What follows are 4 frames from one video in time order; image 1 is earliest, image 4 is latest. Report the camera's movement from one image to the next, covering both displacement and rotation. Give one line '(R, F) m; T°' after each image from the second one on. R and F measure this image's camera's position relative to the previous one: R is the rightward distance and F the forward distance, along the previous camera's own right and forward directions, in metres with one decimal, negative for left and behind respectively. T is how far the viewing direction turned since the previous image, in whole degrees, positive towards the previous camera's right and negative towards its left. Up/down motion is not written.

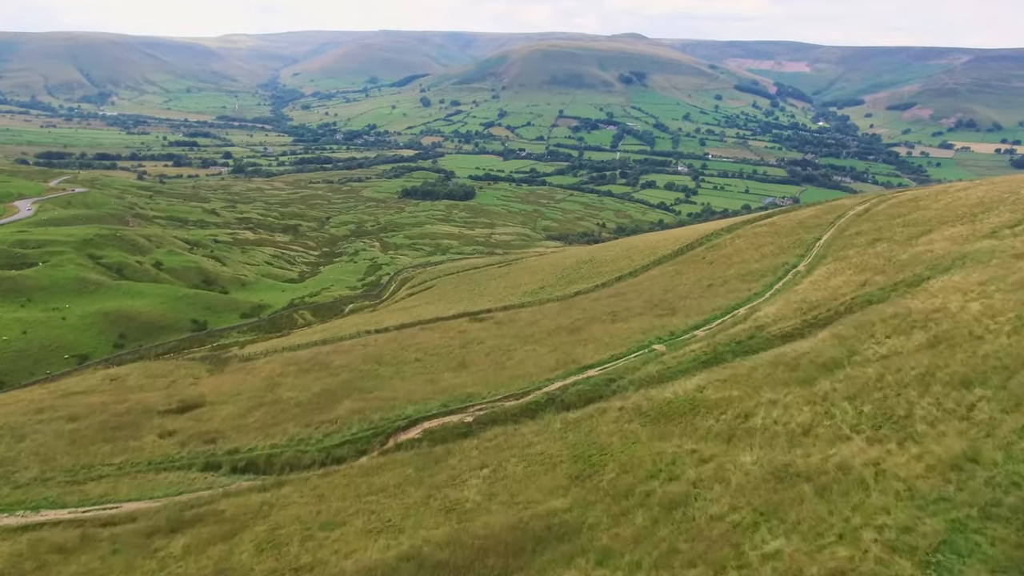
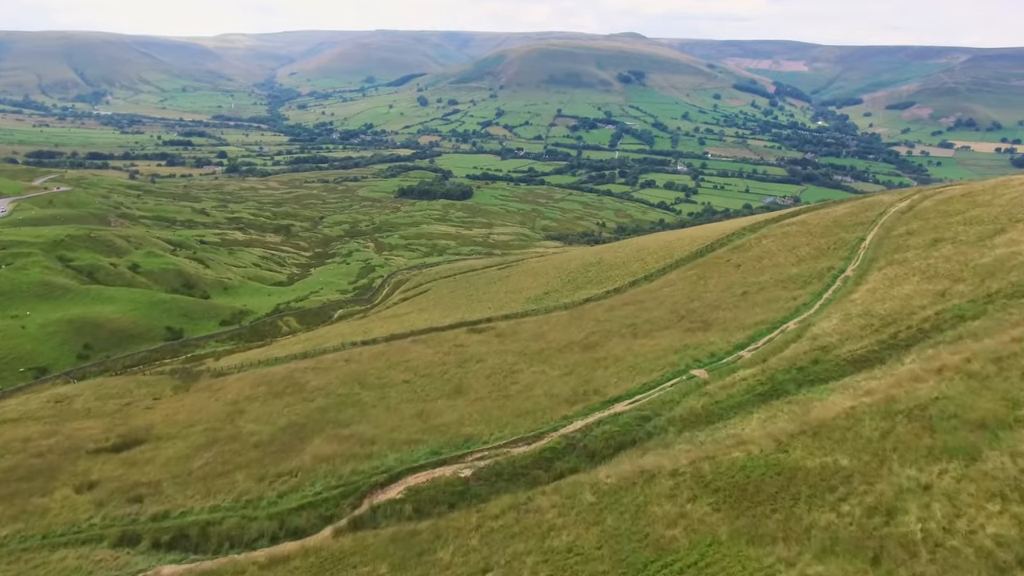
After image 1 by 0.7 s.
(-0.5, +8.3) m; 0°
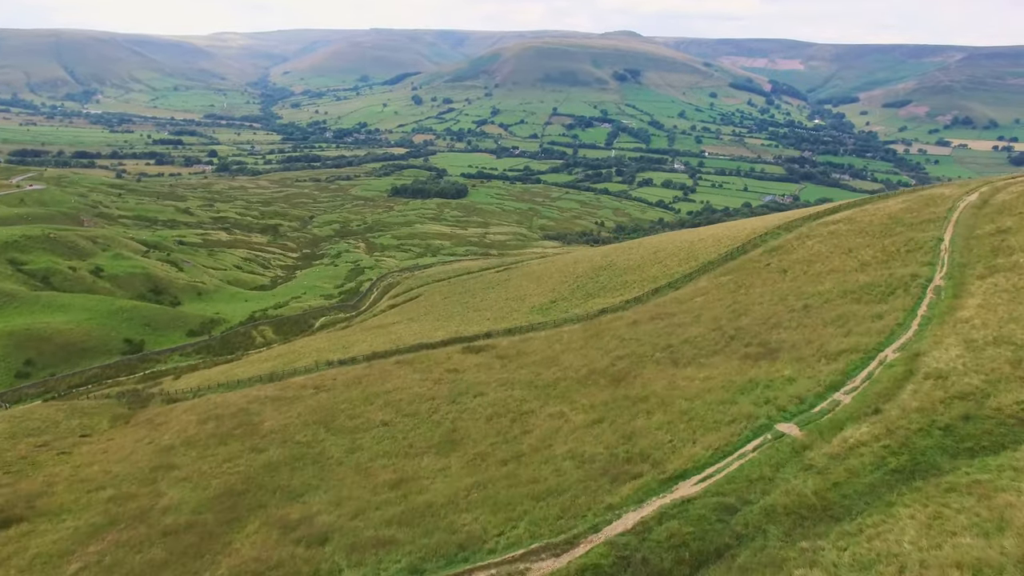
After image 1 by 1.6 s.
(-0.8, +10.8) m; 0°
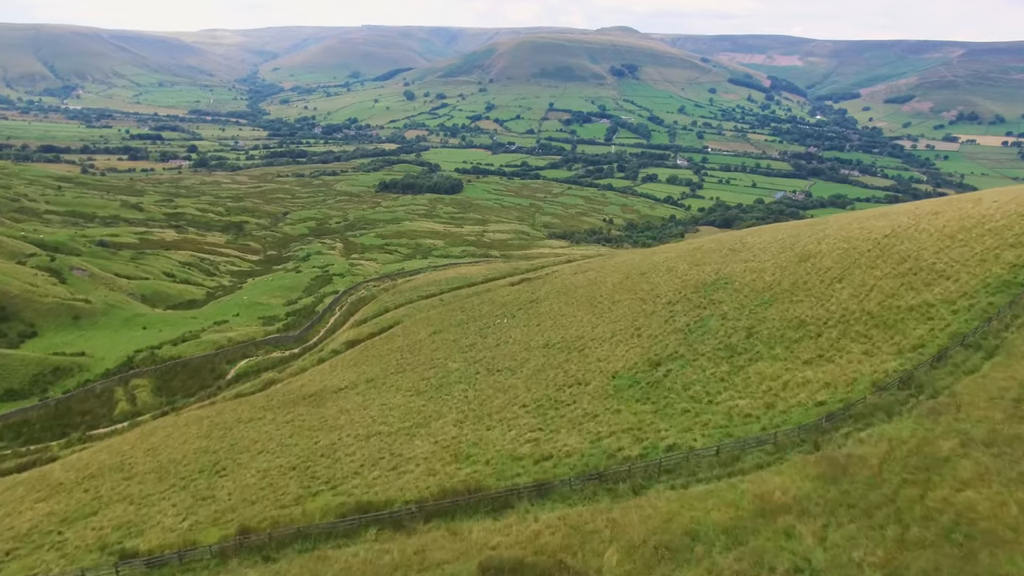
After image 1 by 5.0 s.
(-3.7, +39.6) m; +1°
